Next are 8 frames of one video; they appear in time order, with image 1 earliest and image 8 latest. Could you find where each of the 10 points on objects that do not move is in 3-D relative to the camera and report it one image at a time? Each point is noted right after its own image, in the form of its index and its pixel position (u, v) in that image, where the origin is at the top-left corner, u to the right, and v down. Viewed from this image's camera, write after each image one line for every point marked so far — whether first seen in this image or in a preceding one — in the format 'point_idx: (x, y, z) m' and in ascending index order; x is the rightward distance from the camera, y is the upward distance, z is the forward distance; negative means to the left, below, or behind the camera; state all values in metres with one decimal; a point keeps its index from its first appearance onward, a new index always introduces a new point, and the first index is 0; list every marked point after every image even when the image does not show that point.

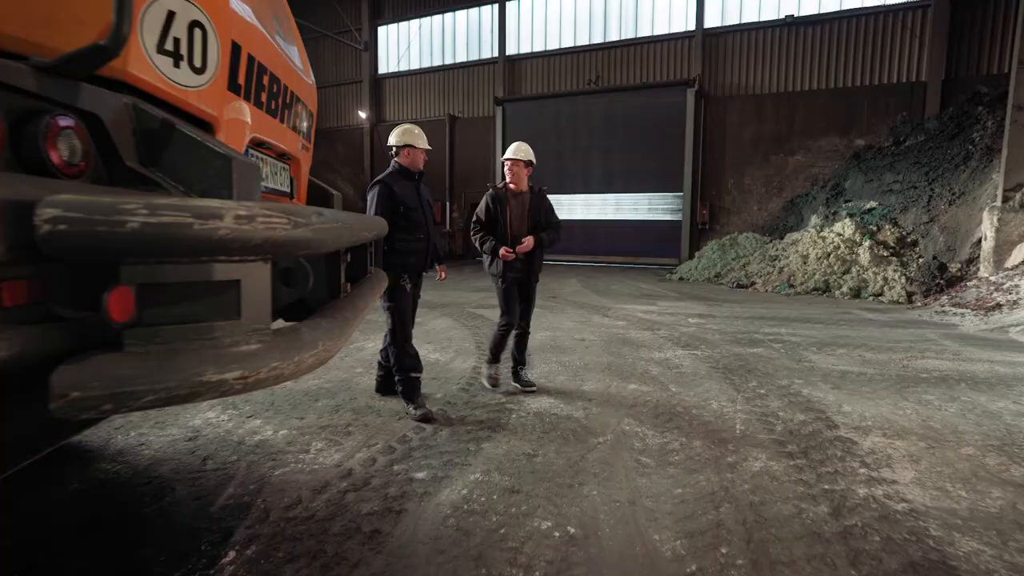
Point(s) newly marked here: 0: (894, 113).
0: (+8.1, +3.7, +11.5) m
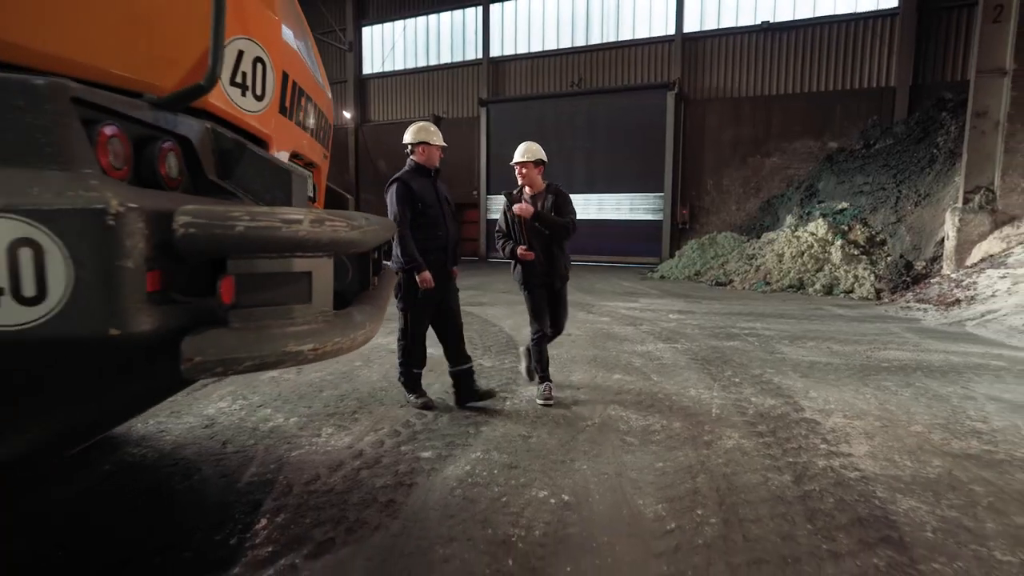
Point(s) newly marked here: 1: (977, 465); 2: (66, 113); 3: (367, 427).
0: (+7.7, +3.7, +12.0) m
1: (+2.2, -0.9, +2.7) m
2: (-0.8, +0.3, +1.0) m
3: (-0.8, -0.8, +3.2) m
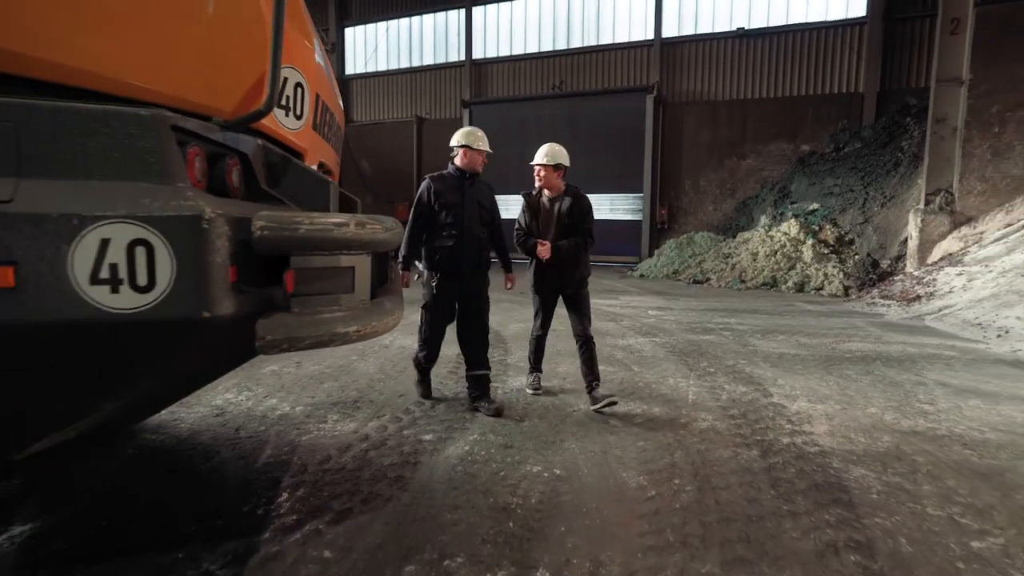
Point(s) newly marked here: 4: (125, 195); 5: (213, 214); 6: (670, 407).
0: (+7.4, +3.8, +12.5) m
1: (+2.2, -0.8, +3.0) m
2: (-0.8, +0.3, +1.2) m
3: (-0.9, -0.8, +3.4) m
4: (-0.8, +0.2, +1.1) m
5: (-0.6, +0.2, +1.2) m
6: (+1.0, -0.8, +3.5) m
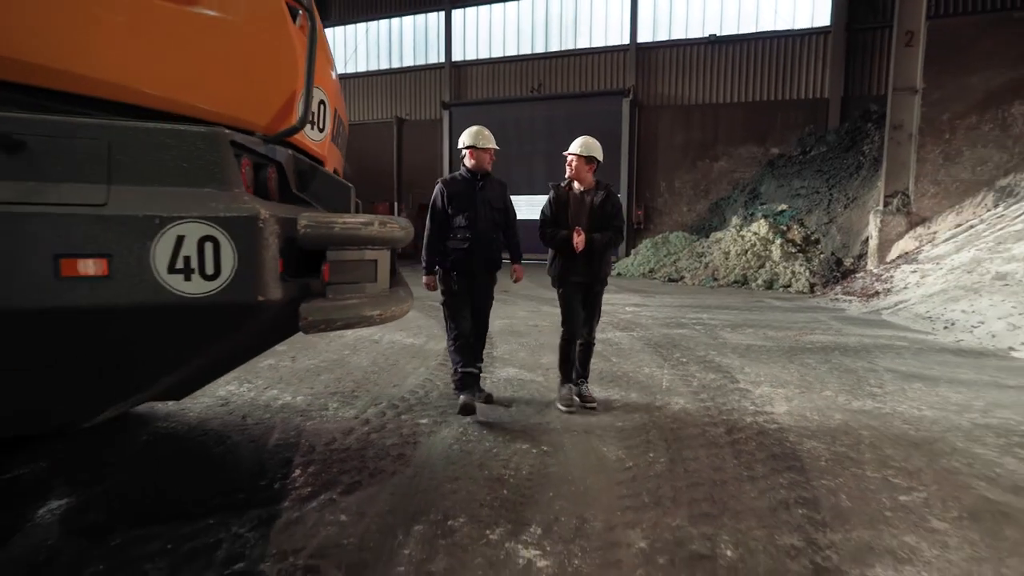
0: (+6.9, +3.9, +13.1) m
1: (+2.2, -0.8, +3.3) m
2: (-0.8, +0.4, +1.5) m
3: (-0.9, -0.7, +3.6) m
4: (-0.8, +0.2, +1.4) m
5: (-0.6, +0.2, +1.4) m
6: (+0.9, -0.7, +3.8) m
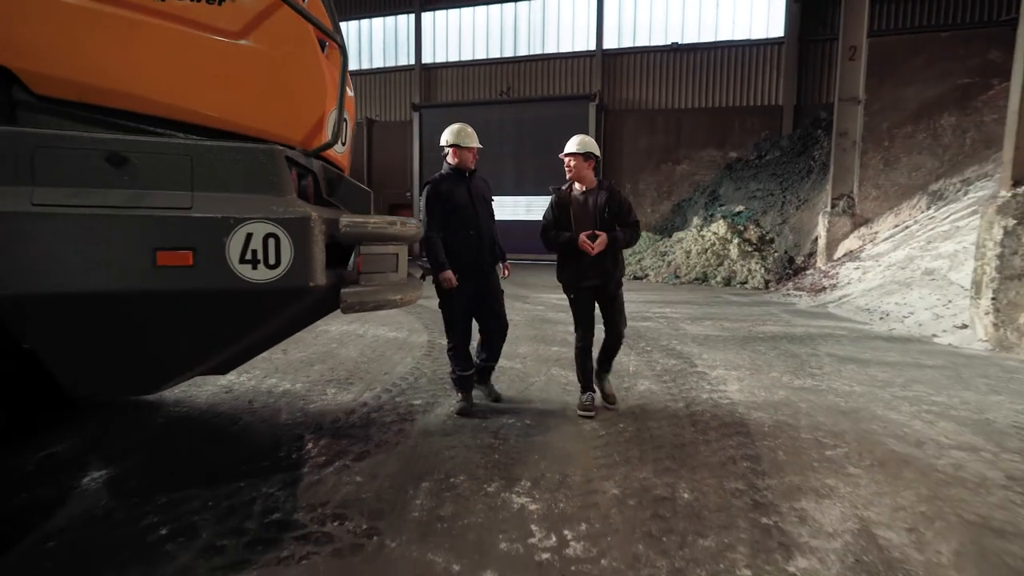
0: (+6.2, +3.9, +13.8) m
1: (+2.1, -0.7, +3.8) m
2: (-0.8, +0.4, +1.8) m
3: (-1.1, -0.7, +3.9) m
4: (-0.8, +0.3, +1.7) m
5: (-0.6, +0.2, +1.8) m
6: (+0.8, -0.7, +4.3) m
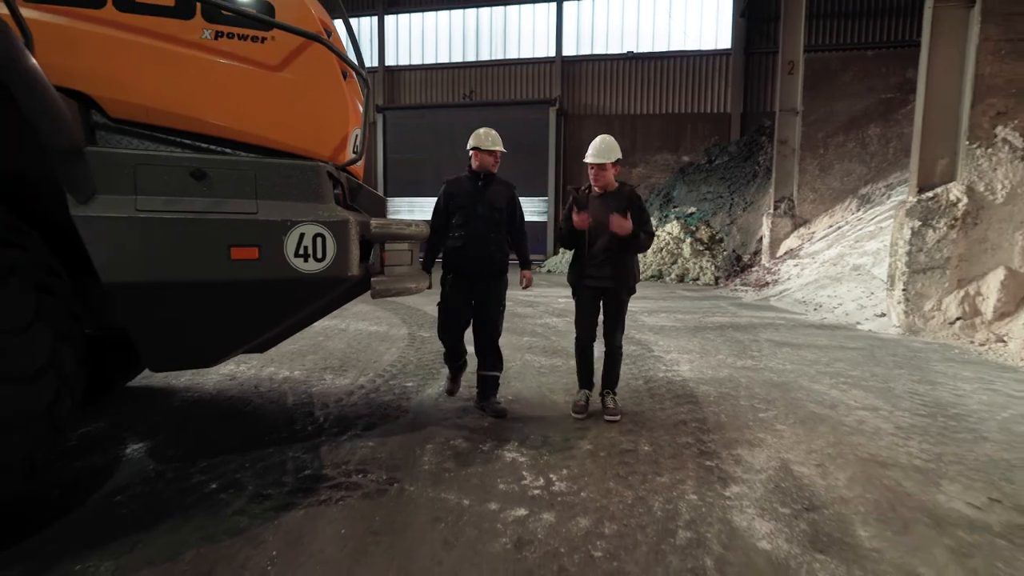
0: (+5.3, +4.0, +14.7) m
1: (+1.9, -0.7, +4.5) m
2: (-0.8, +0.4, +2.2) m
3: (-1.2, -0.7, +4.3) m
4: (-0.8, +0.3, +2.1) m
5: (-0.6, +0.3, +2.2) m
6: (+0.6, -0.6, +4.8) m
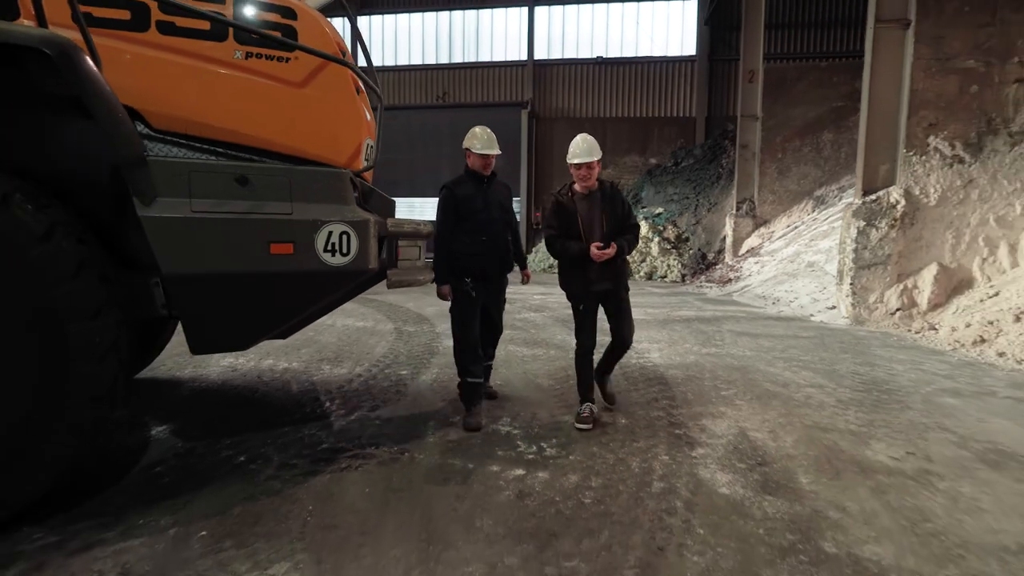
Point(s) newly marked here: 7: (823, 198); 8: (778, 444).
0: (+4.5, +4.1, +15.3) m
1: (+1.8, -0.6, +4.9) m
2: (-0.8, +0.5, +2.5) m
3: (-1.3, -0.6, +4.6) m
4: (-0.8, +0.3, +2.4) m
5: (-0.6, +0.3, +2.5) m
6: (+0.5, -0.6, +5.2) m
7: (+6.1, +1.8, +10.7) m
8: (+1.4, -0.8, +2.9) m
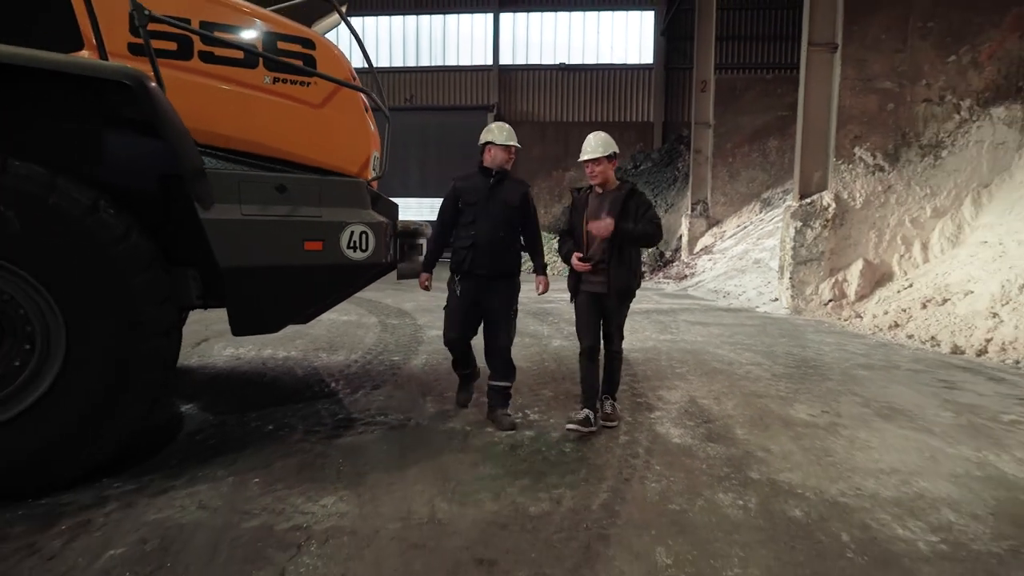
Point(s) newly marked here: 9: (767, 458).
0: (+3.6, +4.2, +16.1) m
1: (+1.6, -0.5, +5.5) m
2: (-0.8, +0.5, +3.0) m
3: (-1.5, -0.6, +5.0) m
4: (-0.8, +0.4, +2.9) m
5: (-0.7, +0.4, +3.0) m
6: (+0.2, -0.5, +5.7) m
7: (+5.4, +1.9, +11.6) m
8: (+1.3, -0.8, +3.5) m
9: (+1.3, -0.8, +2.7) m
